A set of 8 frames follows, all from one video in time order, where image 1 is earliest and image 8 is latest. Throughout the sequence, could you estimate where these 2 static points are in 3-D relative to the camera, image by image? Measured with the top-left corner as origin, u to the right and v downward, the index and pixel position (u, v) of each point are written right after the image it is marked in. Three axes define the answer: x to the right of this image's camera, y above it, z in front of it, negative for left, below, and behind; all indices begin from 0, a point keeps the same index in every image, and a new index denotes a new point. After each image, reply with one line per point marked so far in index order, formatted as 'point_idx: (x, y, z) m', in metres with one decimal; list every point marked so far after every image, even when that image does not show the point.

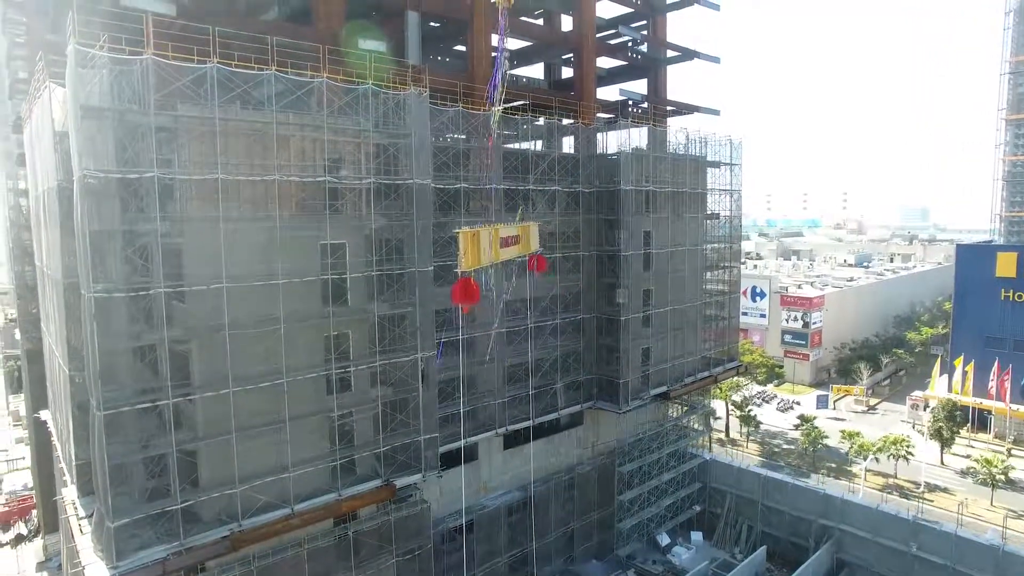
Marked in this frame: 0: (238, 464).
0: (-7.8, -5.0, +18.6) m
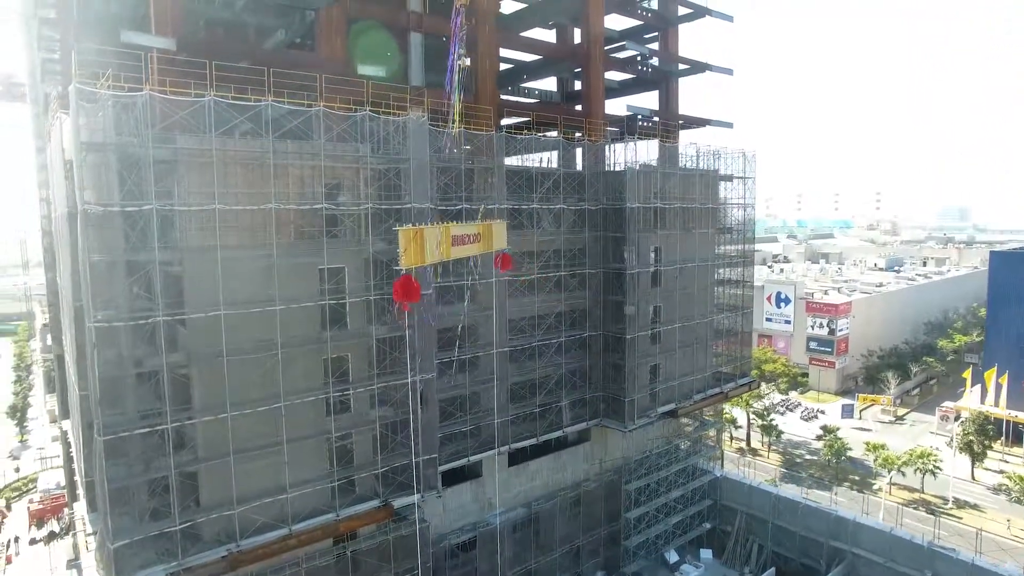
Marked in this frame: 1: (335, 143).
0: (-8.0, -5.7, +19.0) m
1: (-5.4, +4.4, +20.0) m
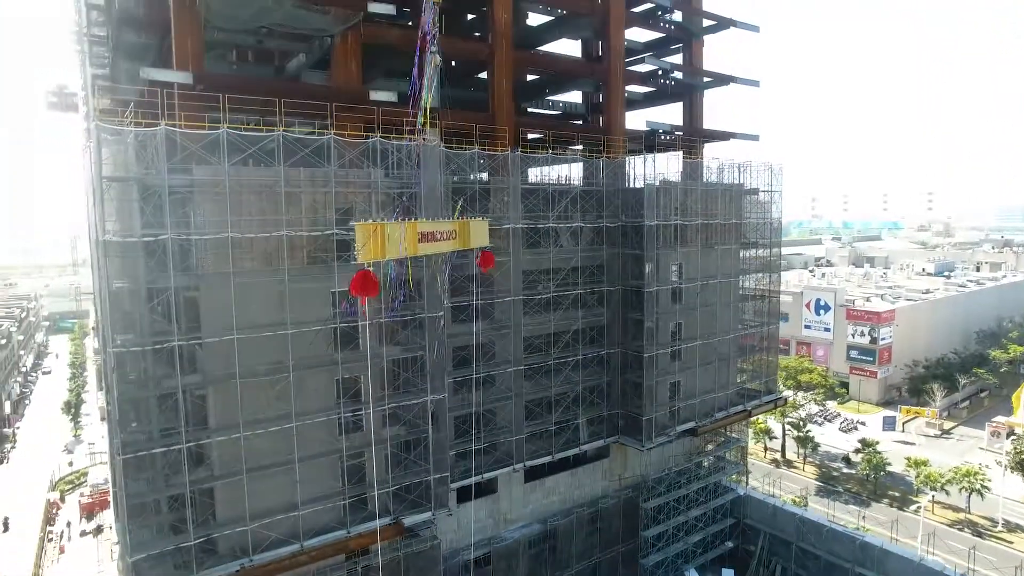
0: (-7.9, -6.4, +19.7) m
1: (-5.1, +3.7, +20.5) m
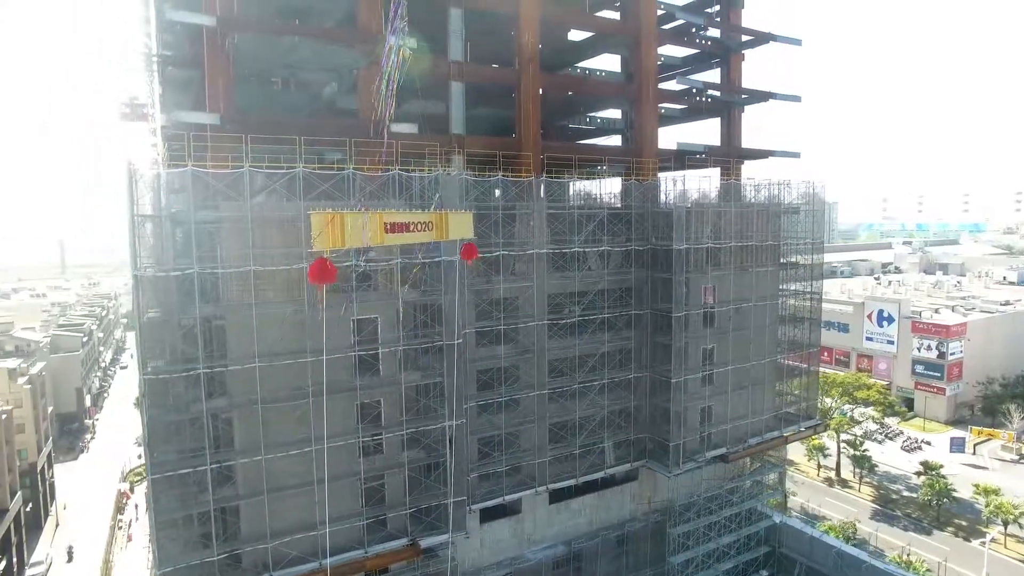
0: (-7.6, -7.3, +20.6) m
1: (-4.6, +2.8, +21.0) m
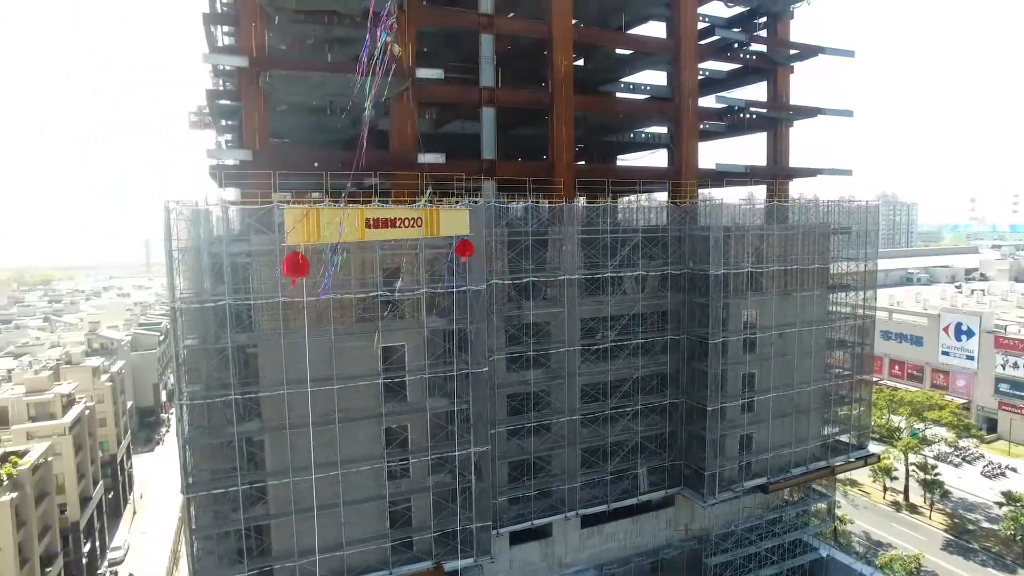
0: (-6.9, -8.3, +21.4) m
1: (-3.9, +1.8, +21.4) m
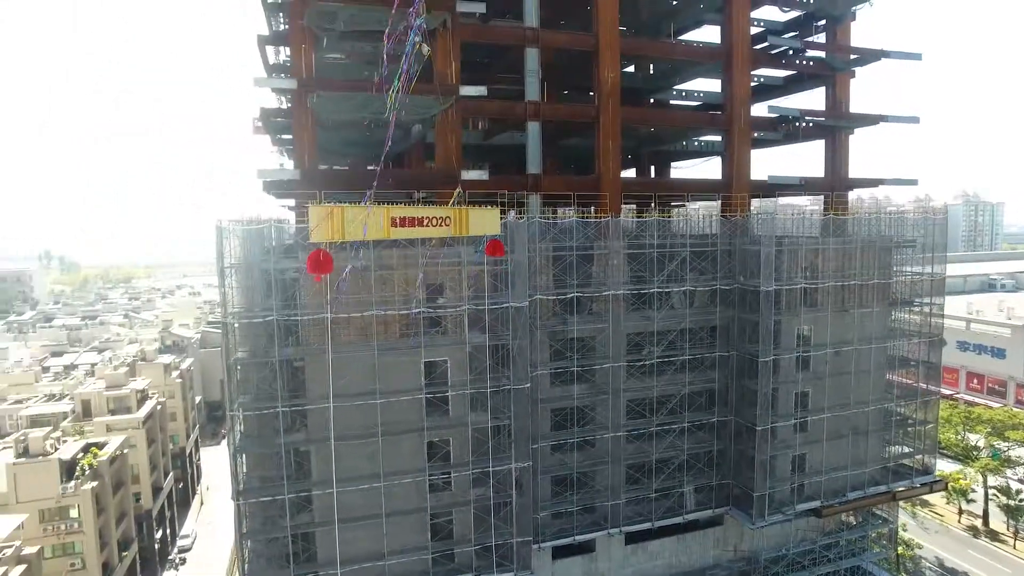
0: (-5.6, -8.8, +21.9) m
1: (-2.5, +1.3, +21.7) m
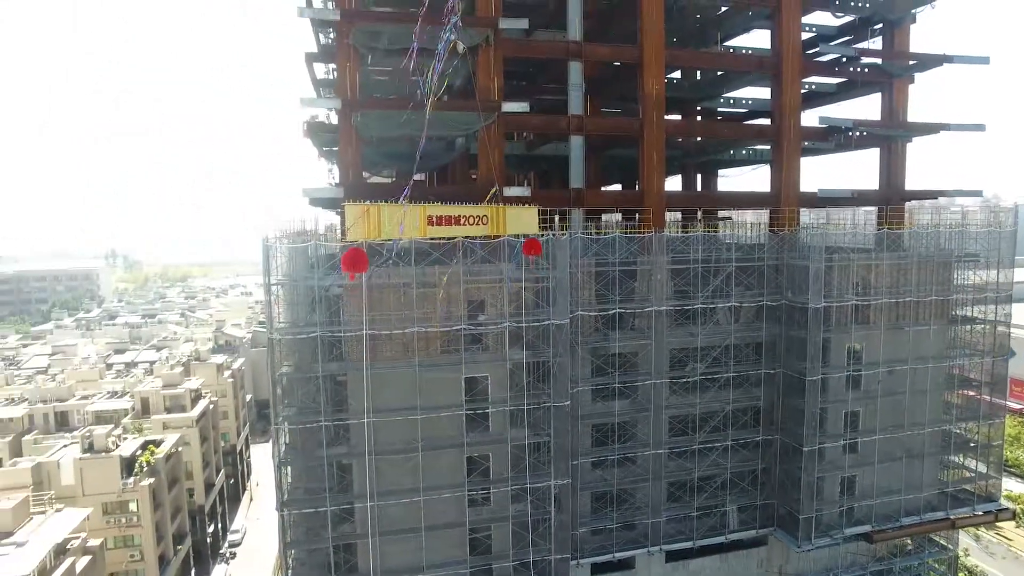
0: (-4.4, -9.3, +22.3) m
1: (-1.2, +0.7, +21.8) m
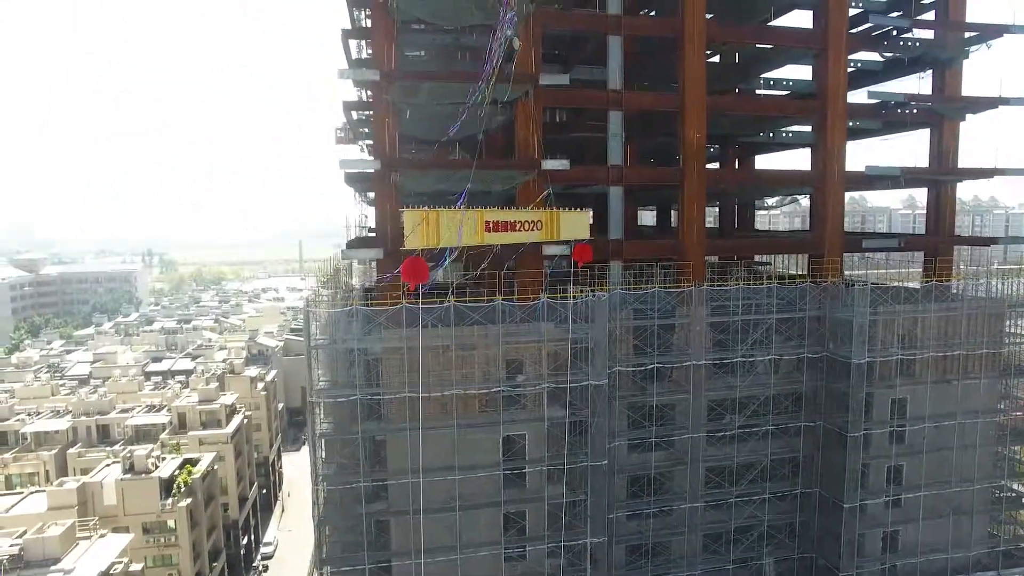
0: (-3.1, -11.2, +22.4) m
1: (+0.1, -1.3, +21.7) m
